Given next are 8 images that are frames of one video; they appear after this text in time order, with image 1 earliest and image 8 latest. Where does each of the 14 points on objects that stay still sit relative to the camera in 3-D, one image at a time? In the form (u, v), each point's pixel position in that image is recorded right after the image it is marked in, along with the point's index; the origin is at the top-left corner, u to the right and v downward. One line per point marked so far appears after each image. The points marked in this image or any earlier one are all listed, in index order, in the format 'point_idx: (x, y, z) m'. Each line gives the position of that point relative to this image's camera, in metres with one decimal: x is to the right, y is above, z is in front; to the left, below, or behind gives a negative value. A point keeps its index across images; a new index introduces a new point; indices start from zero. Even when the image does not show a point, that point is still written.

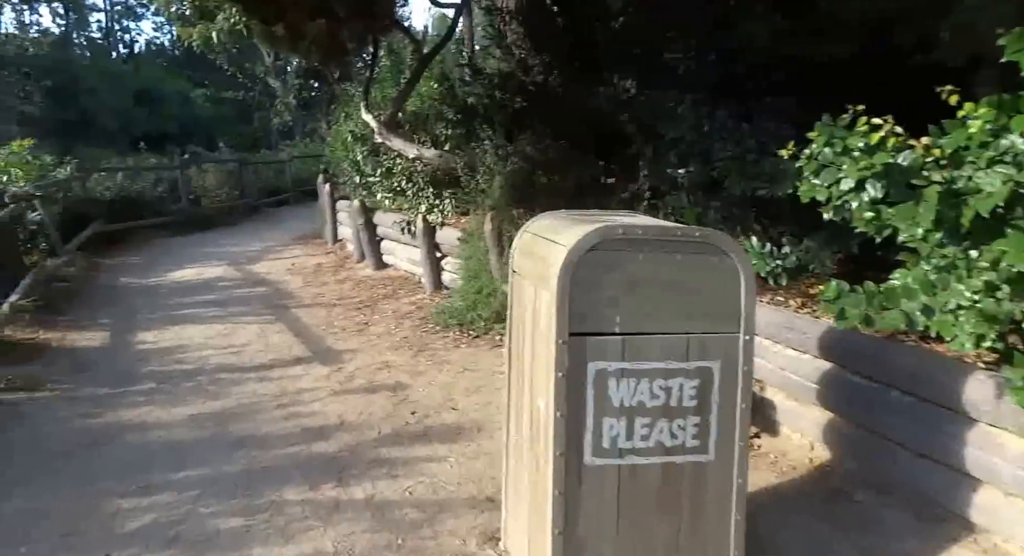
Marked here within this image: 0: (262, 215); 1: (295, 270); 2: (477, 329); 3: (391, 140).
0: (-5.1, +1.3, +13.4) m
1: (-2.6, +0.1, +7.9) m
2: (-0.3, -0.4, +5.1) m
3: (-1.1, +1.3, +5.9) m
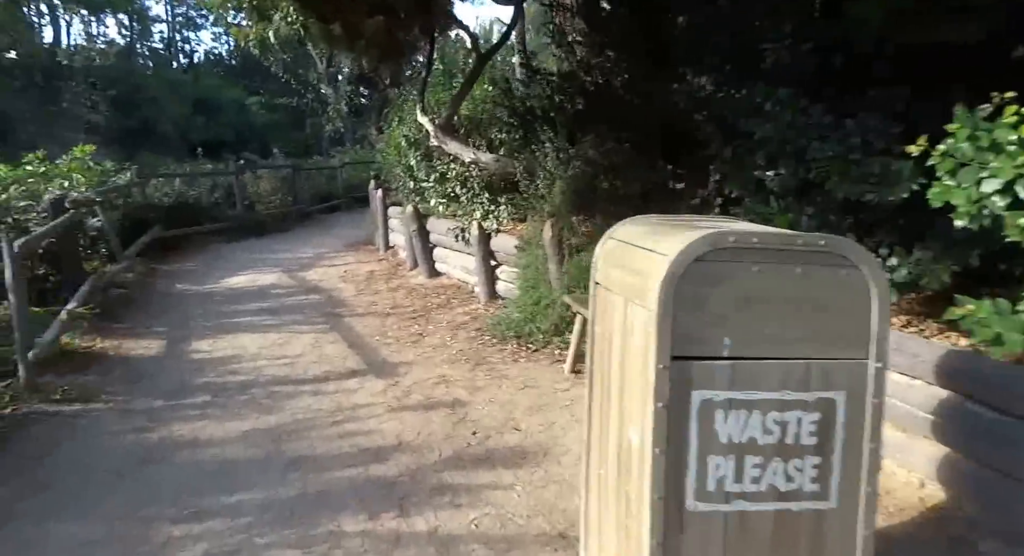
0: (-4.1, +1.2, +13.5) m
1: (-2.0, 0.0, +7.8) m
2: (+0.2, -0.5, +4.8) m
3: (-0.6, +1.2, +5.7) m
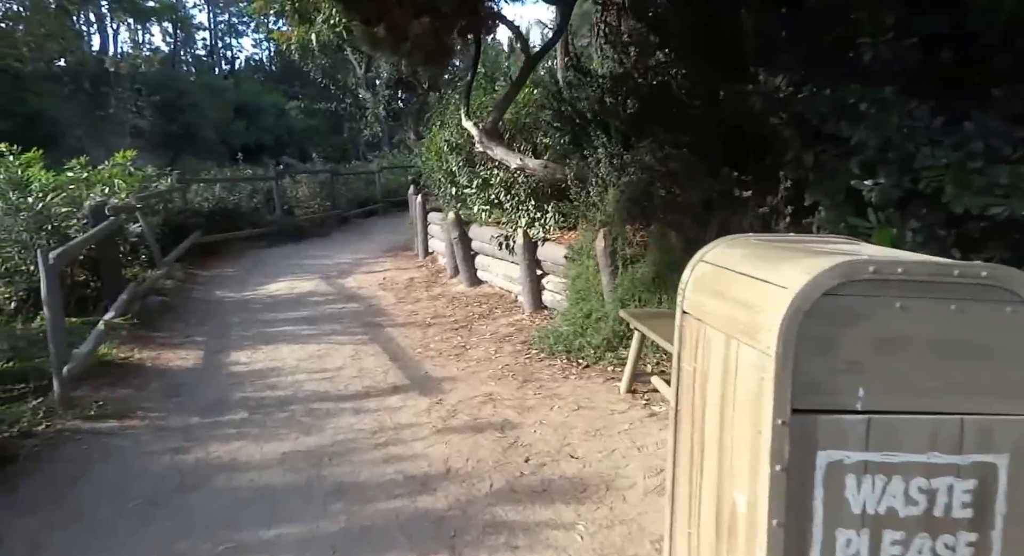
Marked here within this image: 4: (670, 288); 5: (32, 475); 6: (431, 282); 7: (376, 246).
0: (-3.3, +1.0, +13.4) m
1: (-1.5, -0.1, +7.6) m
2: (+0.5, -0.6, +4.5) m
3: (-0.2, +1.1, +5.5) m
4: (+1.0, -0.1, +4.3) m
5: (-2.3, -0.9, +3.1) m
6: (-1.0, -0.1, +7.5) m
7: (-2.3, +0.5, +11.1) m
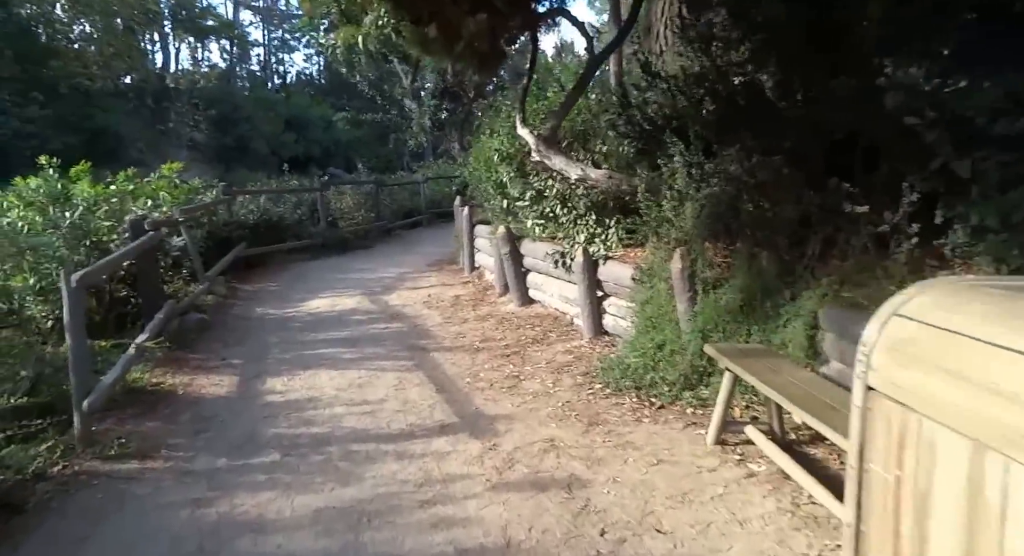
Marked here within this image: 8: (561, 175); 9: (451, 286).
0: (-2.3, +0.8, +13.1) m
1: (-0.9, -0.3, +7.2) m
2: (+0.9, -0.7, +4.0) m
3: (+0.3, +0.9, +5.0) m
4: (+1.4, -0.2, +3.7) m
5: (-2.0, -1.1, +2.7) m
6: (-0.4, -0.3, +7.1) m
7: (-1.5, +0.3, +10.7) m
8: (+0.4, +0.8, +5.2) m
9: (-0.8, -0.1, +8.0) m
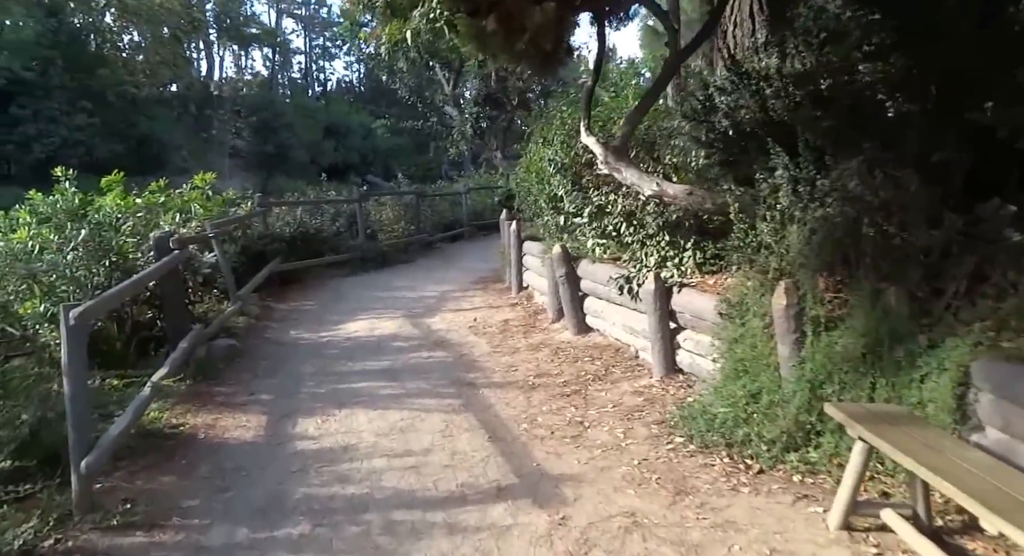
0: (-1.5, +0.5, +12.6) m
1: (-0.4, -0.5, +6.6) m
2: (+1.3, -0.9, +3.3) m
3: (+0.7, +0.7, +4.4) m
4: (+1.8, -0.4, +3.0) m
5: (-1.7, -1.2, +2.2) m
6: (+0.2, -0.5, +6.5) m
7: (-0.8, 0.0, +10.2) m
8: (+0.9, +0.6, +4.6) m
9: (-0.2, -0.4, +7.5) m
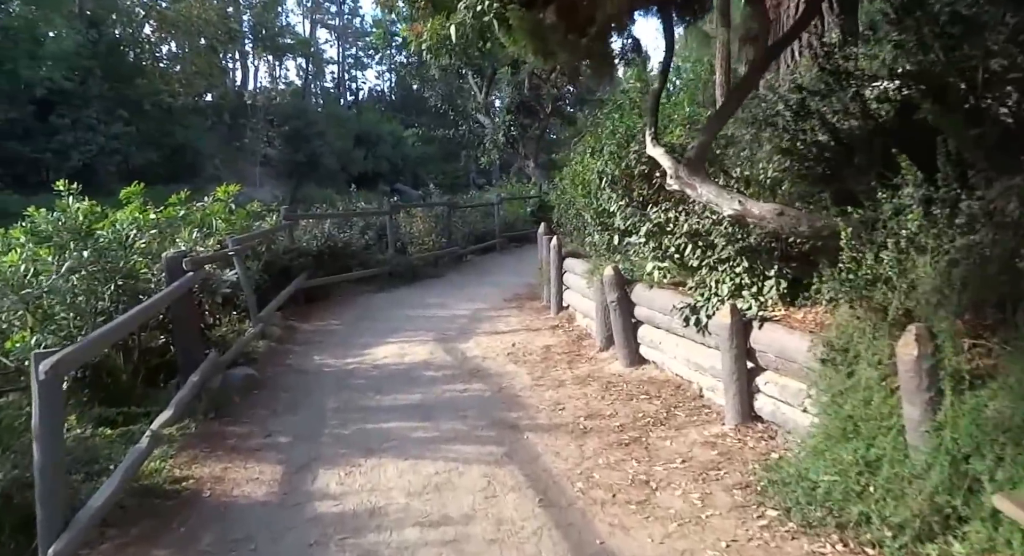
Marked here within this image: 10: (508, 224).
0: (-0.8, +0.2, +12.1) m
1: (0.0, -0.7, +6.0) m
2: (+1.5, -1.1, +2.7) m
3: (+1.1, +0.5, +3.8) m
4: (+2.0, -0.6, +2.3) m
5: (-1.5, -1.4, +1.7) m
6: (+0.6, -0.7, +5.9) m
7: (-0.2, -0.2, +9.6) m
8: (+1.2, +0.4, +3.9) m
9: (+0.3, -0.6, +6.9) m
10: (-0.1, +1.3, +15.3) m
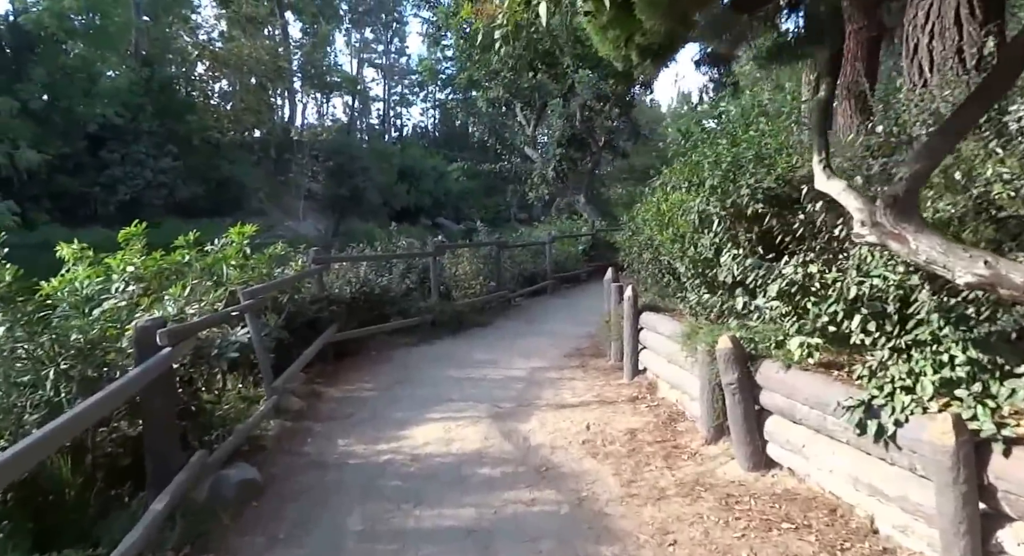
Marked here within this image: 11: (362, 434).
0: (+0.1, -0.6, +10.8) m
1: (+0.6, -1.2, +4.7) m
2: (+1.9, -1.4, +1.2) m
3: (+1.5, +0.2, +2.4) m
4: (+2.3, -0.9, +0.9) m
5: (-1.2, -1.6, +0.4) m
6: (+1.1, -1.2, +4.5) m
7: (+0.6, -0.9, +8.3) m
8: (+1.6, 0.0, +2.6) m
9: (+0.9, -1.1, +5.5) m
10: (+1.0, +0.3, +14.0) m
11: (-1.2, -1.2, +4.9) m
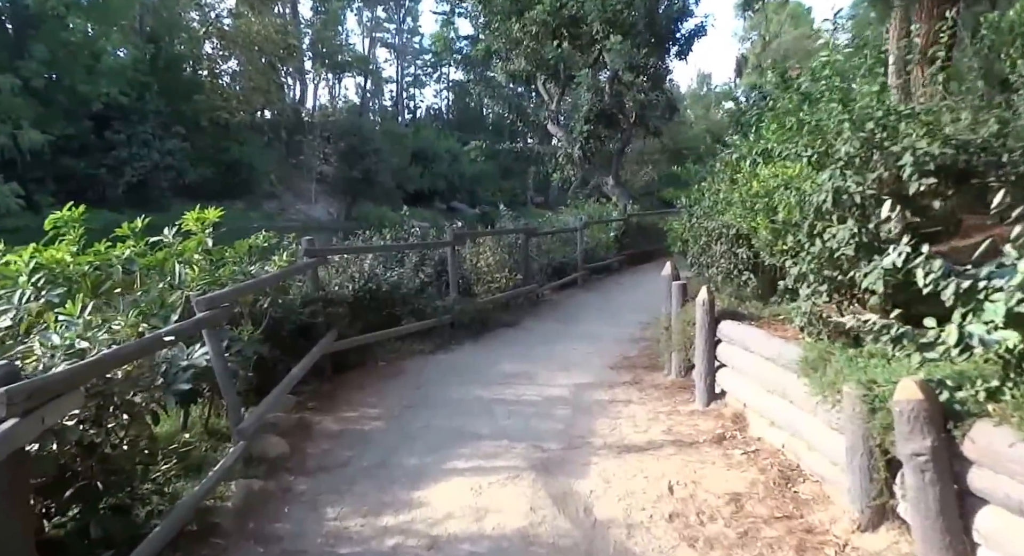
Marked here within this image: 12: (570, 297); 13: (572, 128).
0: (+0.6, -0.4, +9.4) m
1: (+0.9, -1.2, +3.3) m
2: (+2.1, -1.6, -0.2) m
3: (+1.7, +0.1, +1.0) m
4: (+2.6, -1.1, -0.5) m
5: (-1.0, -1.7, -0.9) m
6: (+1.4, -1.3, +3.1) m
7: (+0.9, -0.8, +6.9) m
8: (+1.9, -0.1, +1.2) m
9: (+1.2, -1.1, +4.1) m
10: (+1.5, +0.5, +12.6) m
11: (-0.9, -1.2, +3.6) m
12: (+1.0, -0.3, +10.4) m
13: (+1.7, +4.1, +17.7) m
